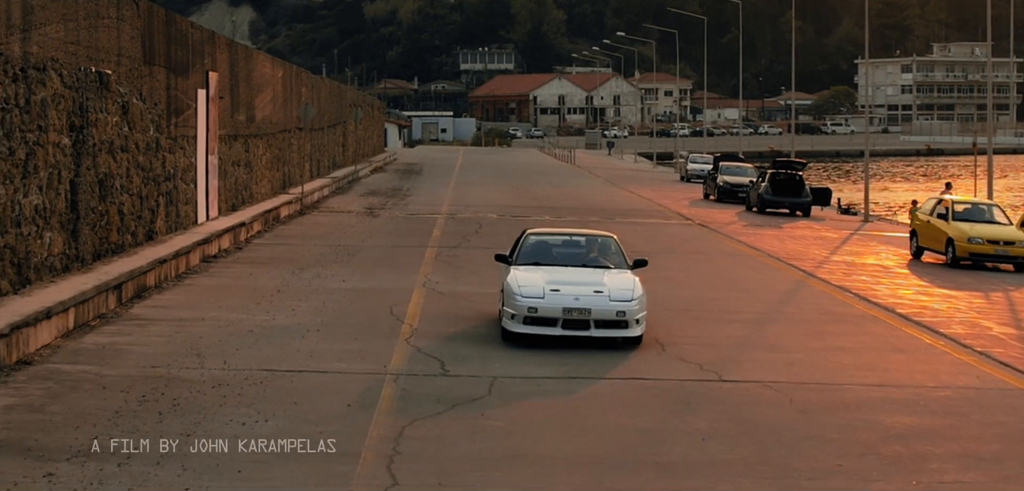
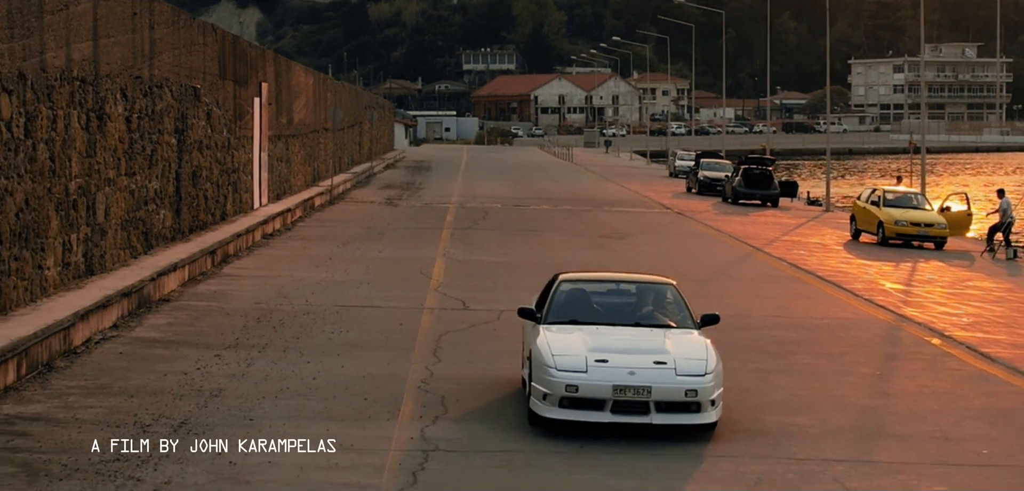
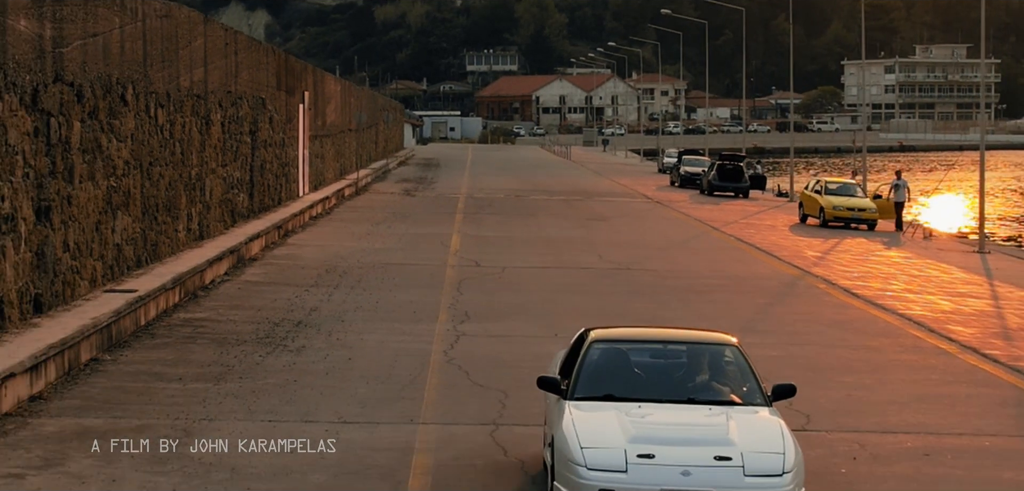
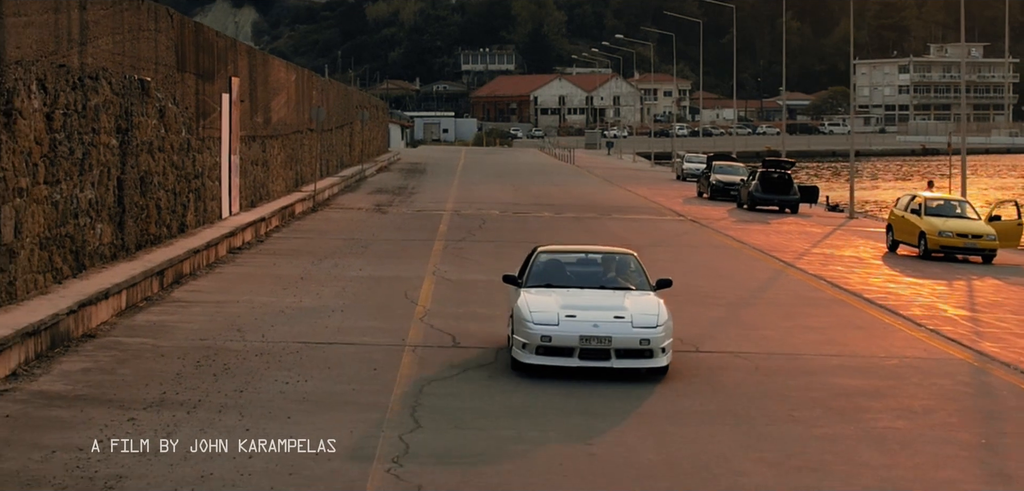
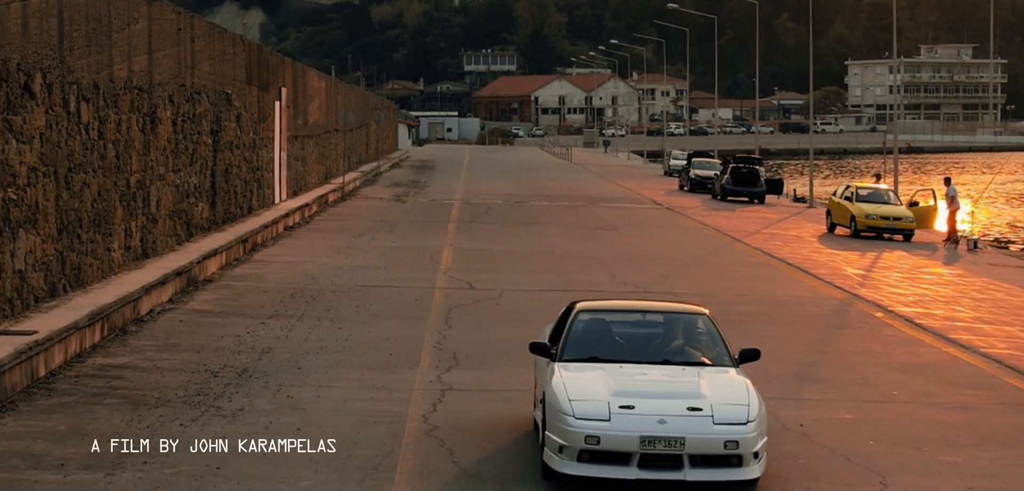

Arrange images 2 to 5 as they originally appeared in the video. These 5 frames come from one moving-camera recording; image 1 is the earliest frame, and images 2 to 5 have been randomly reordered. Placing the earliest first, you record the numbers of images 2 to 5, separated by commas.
4, 2, 5, 3
